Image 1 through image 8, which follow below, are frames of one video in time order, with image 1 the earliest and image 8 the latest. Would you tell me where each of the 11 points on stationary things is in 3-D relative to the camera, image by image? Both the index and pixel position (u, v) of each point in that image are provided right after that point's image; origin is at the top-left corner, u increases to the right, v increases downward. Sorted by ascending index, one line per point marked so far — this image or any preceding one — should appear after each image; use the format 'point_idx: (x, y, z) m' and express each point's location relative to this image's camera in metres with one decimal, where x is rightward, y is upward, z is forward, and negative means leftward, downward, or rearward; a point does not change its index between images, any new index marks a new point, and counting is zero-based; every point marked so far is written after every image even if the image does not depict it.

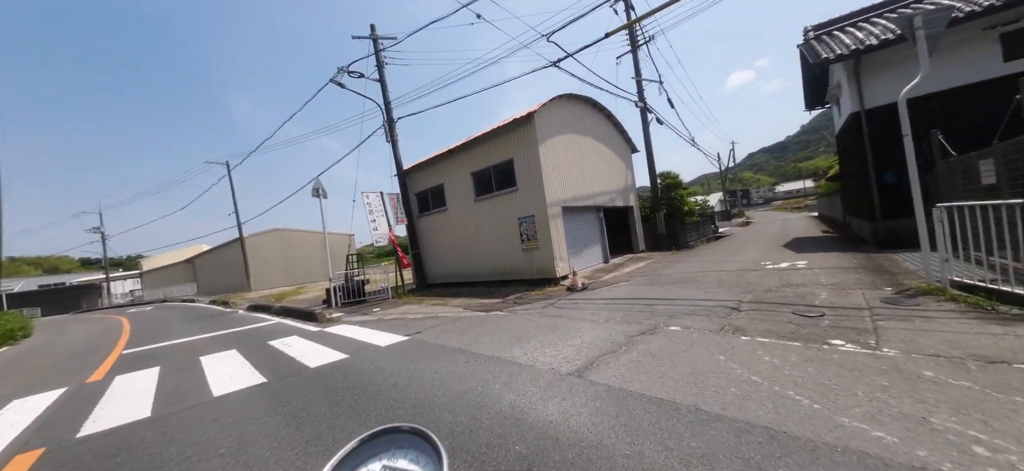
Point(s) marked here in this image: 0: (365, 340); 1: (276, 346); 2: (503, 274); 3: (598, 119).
0: (-2.9, -2.0, +6.5) m
1: (-5.0, -2.3, +7.0) m
2: (-0.3, -1.4, +11.4) m
3: (+3.4, +4.8, +13.6) m
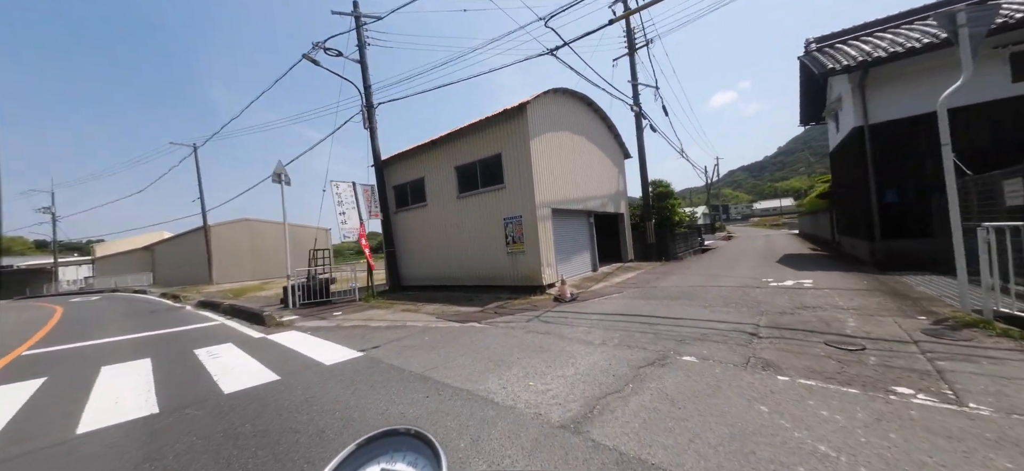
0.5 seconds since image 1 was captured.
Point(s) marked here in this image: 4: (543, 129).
0: (-3.3, -1.9, +5.4) m
1: (-5.5, -2.1, +5.7) m
2: (-0.9, -1.4, +10.4) m
3: (+3.0, +4.6, +12.8) m
4: (+0.9, +3.2, +9.8) m
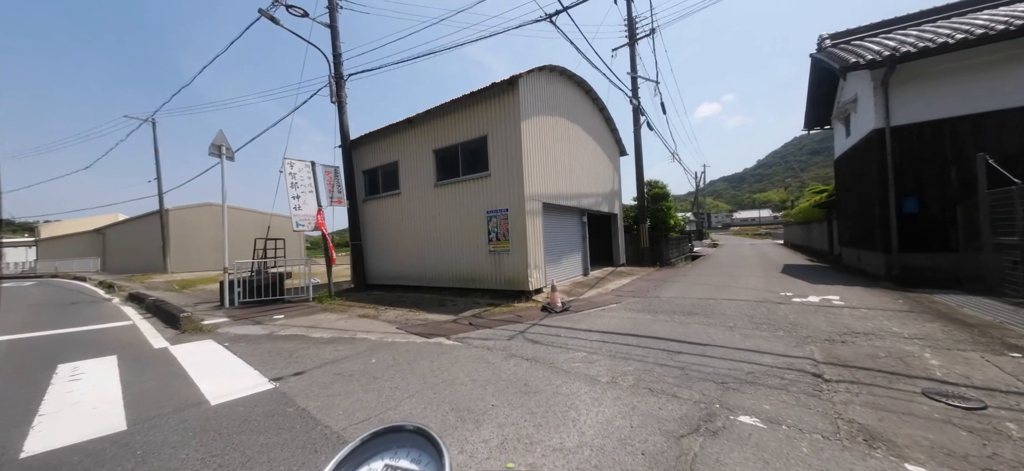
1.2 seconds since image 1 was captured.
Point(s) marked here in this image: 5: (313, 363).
0: (-3.6, -1.7, +3.8) m
1: (-5.8, -1.8, +4.1) m
2: (-1.4, -1.3, +9.0) m
3: (+2.6, +4.6, +11.6) m
4: (+0.6, +3.3, +8.5) m
5: (-2.5, -1.6, +4.2) m
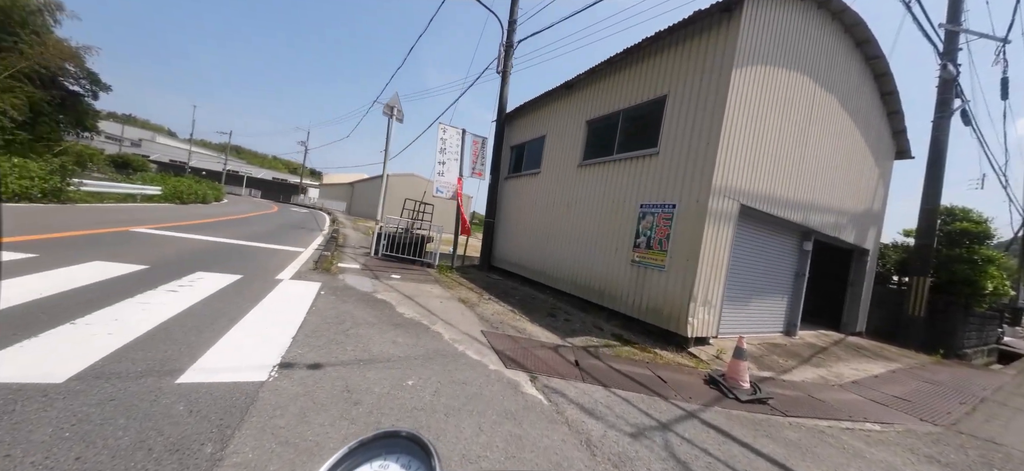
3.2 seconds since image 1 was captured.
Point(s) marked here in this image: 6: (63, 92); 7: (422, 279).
0: (-2.6, -0.9, +3.2) m
1: (-4.5, -0.6, +4.4) m
2: (+1.6, -1.2, +6.9) m
3: (+7.4, +3.7, +7.2) m
4: (+4.0, +2.9, +5.3) m
5: (-1.5, -1.1, +3.1) m
6: (-24.5, +7.9, +18.1) m
7: (-2.1, -1.0, +7.6) m
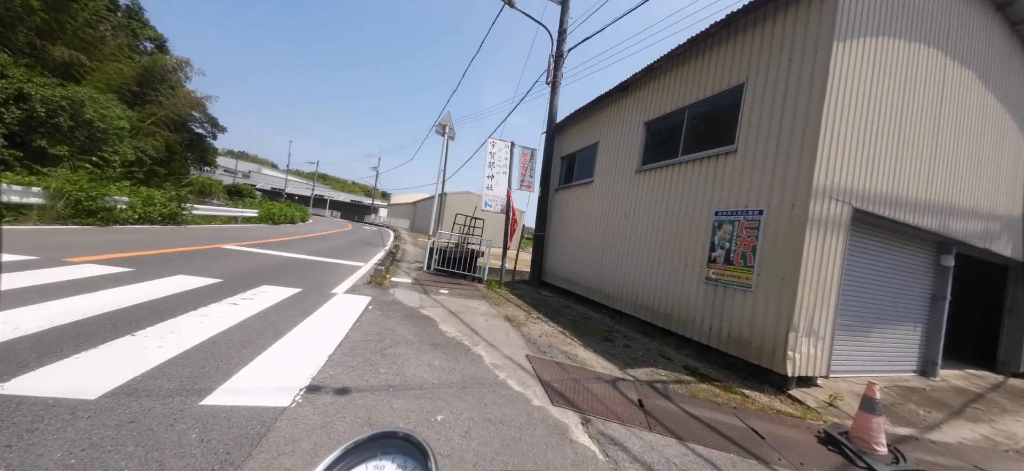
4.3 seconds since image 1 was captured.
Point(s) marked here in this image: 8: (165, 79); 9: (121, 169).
0: (-2.2, -1.1, +3.1) m
1: (-3.8, -0.8, +4.6) m
2: (+2.5, -1.4, +6.1) m
3: (+8.3, +3.5, +5.6) m
4: (+4.7, +2.8, +4.3) m
5: (-1.1, -1.2, +2.8) m
6: (-21.3, +6.8, +21.9) m
7: (-0.9, -1.3, +7.4) m
8: (-20.7, +9.3, +19.6) m
9: (-16.6, +2.8, +14.0) m
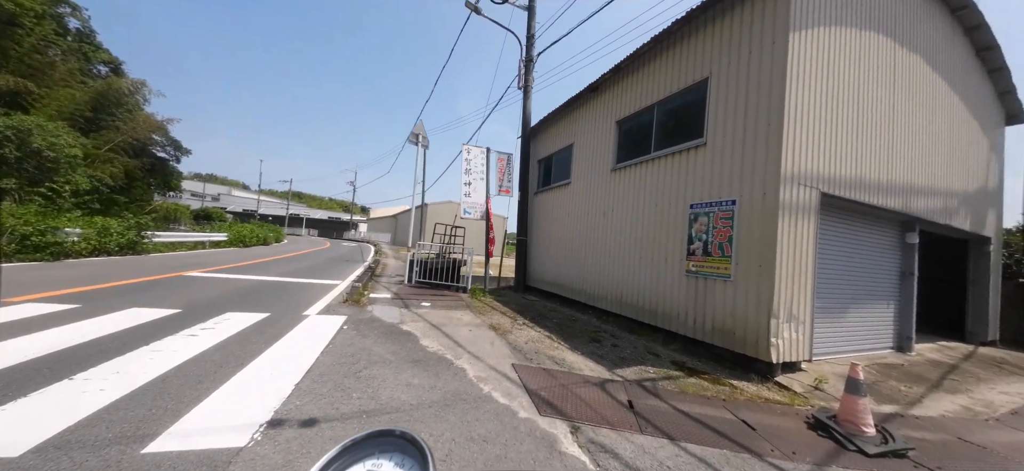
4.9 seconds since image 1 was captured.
0: (-2.3, -1.3, +2.9) m
1: (-4.1, -1.1, +4.3) m
2: (+2.3, -1.4, +6.0) m
3: (+7.7, +3.9, +6.0) m
4: (+4.2, +3.0, +4.5) m
5: (-1.3, -1.3, +2.6) m
6: (-22.8, +4.9, +20.8) m
7: (-1.3, -1.5, +7.2) m
8: (-22.2, +7.5, +18.7) m
9: (-17.5, +1.5, +13.1) m
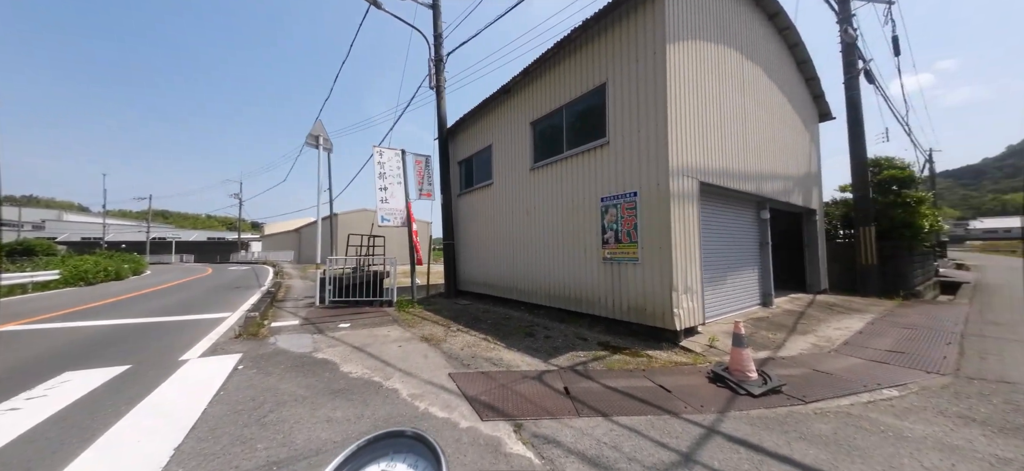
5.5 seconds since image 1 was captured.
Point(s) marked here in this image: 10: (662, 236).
0: (-2.8, -1.5, +2.2) m
1: (-4.8, -1.5, +3.2) m
2: (+1.0, -1.3, +6.3) m
3: (+5.8, +4.4, +7.5) m
4: (+2.8, +3.3, +5.2) m
5: (-1.7, -1.5, +2.2) m
6: (-27.2, +2.6, +15.1) m
7: (-2.7, -1.7, +6.7) m
8: (-26.4, +5.3, +13.1) m
9: (-20.1, -0.2, +8.8) m
10: (+2.2, 0.0, +4.7) m
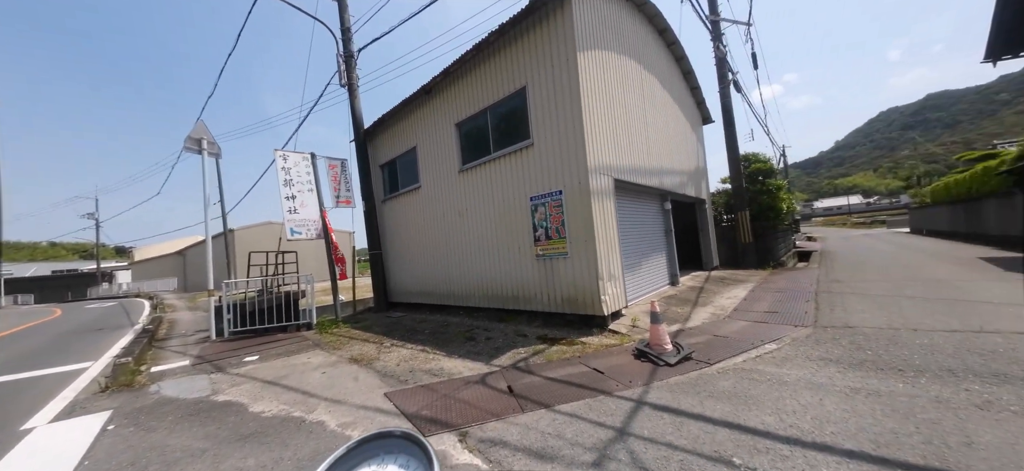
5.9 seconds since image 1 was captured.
0: (-3.1, -1.7, +1.6) m
1: (-5.2, -1.9, +2.1) m
2: (-0.3, -1.3, +6.4) m
3: (+3.8, +4.7, +8.5) m
4: (+1.5, +3.4, +5.7) m
5: (-2.0, -1.6, +1.8) m
6: (-29.9, +0.5, +9.1) m
7: (-3.9, -2.0, +6.0) m
8: (-28.9, +3.3, +7.3) m
9: (-21.4, -1.7, +4.4) m
10: (+1.1, +0.1, +5.1) m
